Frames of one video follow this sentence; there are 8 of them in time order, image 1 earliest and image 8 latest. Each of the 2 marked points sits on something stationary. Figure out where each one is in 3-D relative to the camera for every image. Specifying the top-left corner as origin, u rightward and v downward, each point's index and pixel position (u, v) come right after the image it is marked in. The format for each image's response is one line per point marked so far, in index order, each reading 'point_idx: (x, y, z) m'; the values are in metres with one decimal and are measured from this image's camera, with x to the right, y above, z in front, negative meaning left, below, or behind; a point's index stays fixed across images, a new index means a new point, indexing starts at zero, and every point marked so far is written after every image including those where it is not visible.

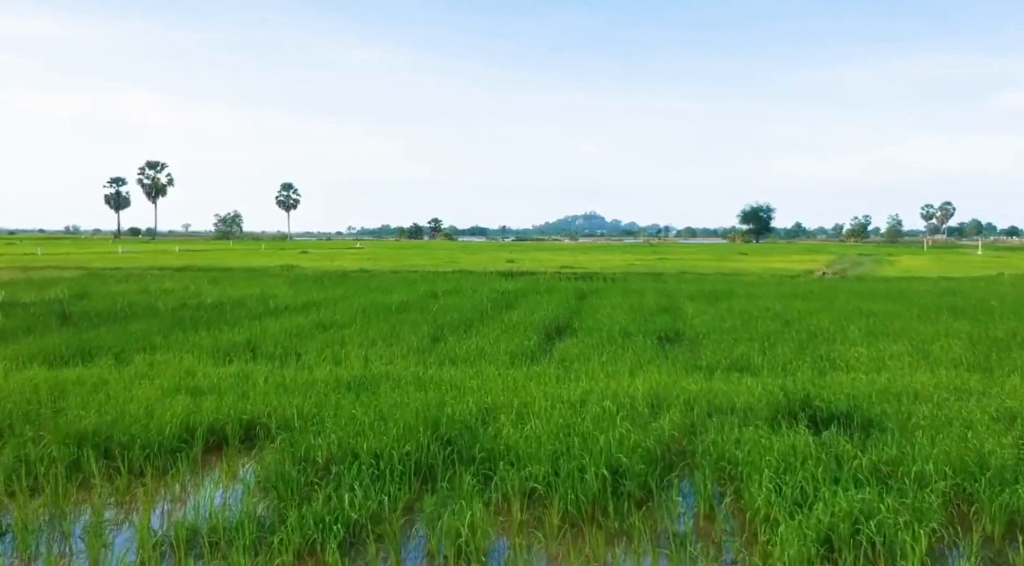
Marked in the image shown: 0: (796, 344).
0: (+3.6, -0.8, +9.8) m
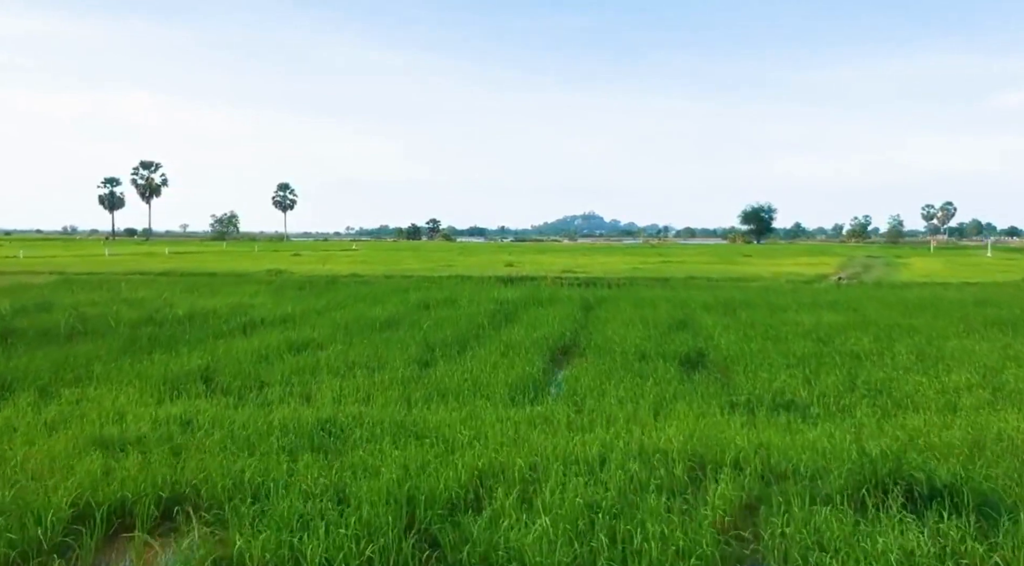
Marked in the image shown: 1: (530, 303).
0: (+3.6, -1.0, +8.5) m
1: (+0.3, -0.4, +16.1) m
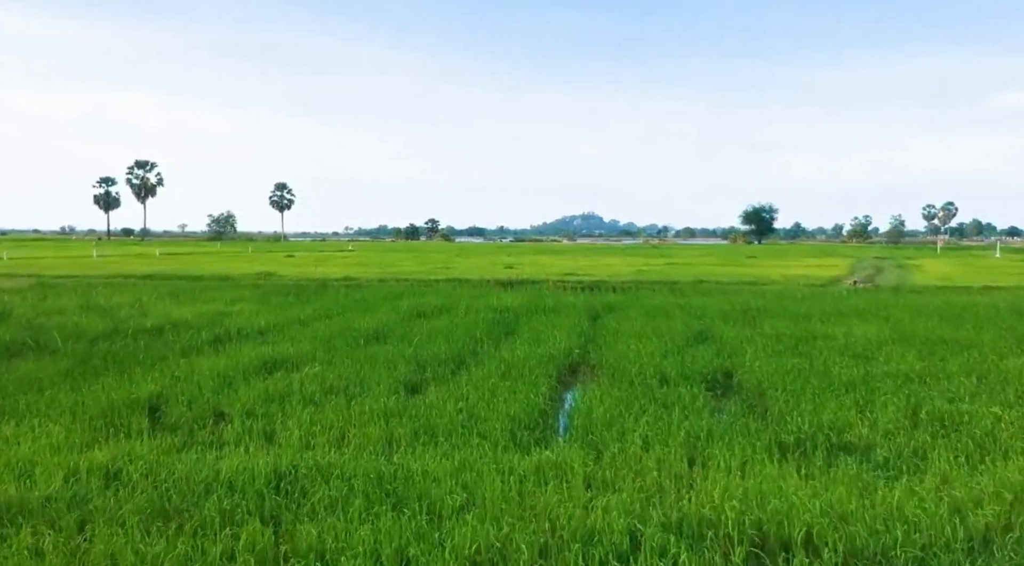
0: (+3.6, -1.1, +7.3) m
1: (+0.4, -0.5, +14.9) m
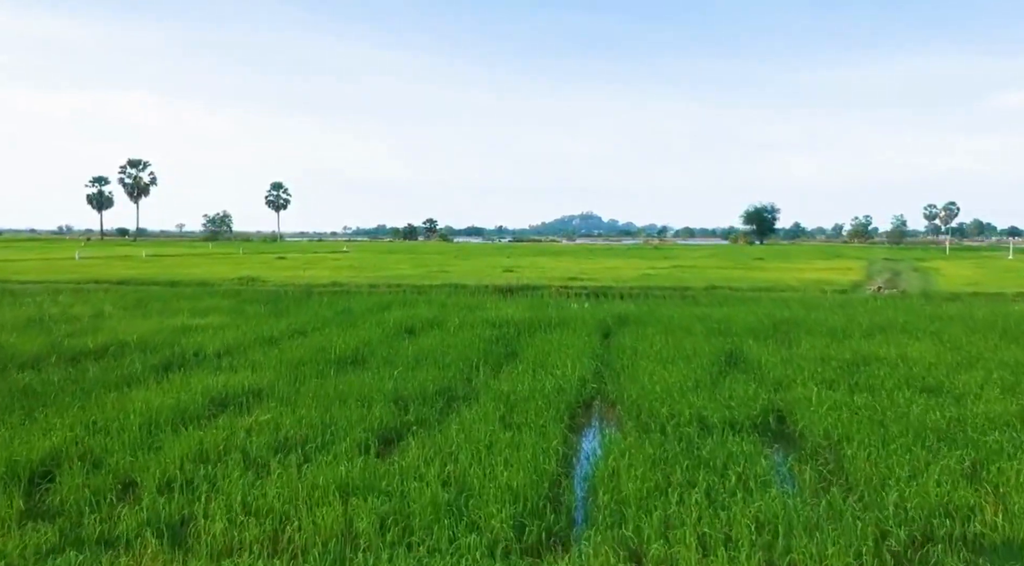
0: (+3.6, -1.3, +5.6) m
1: (+0.4, -0.7, +13.3) m
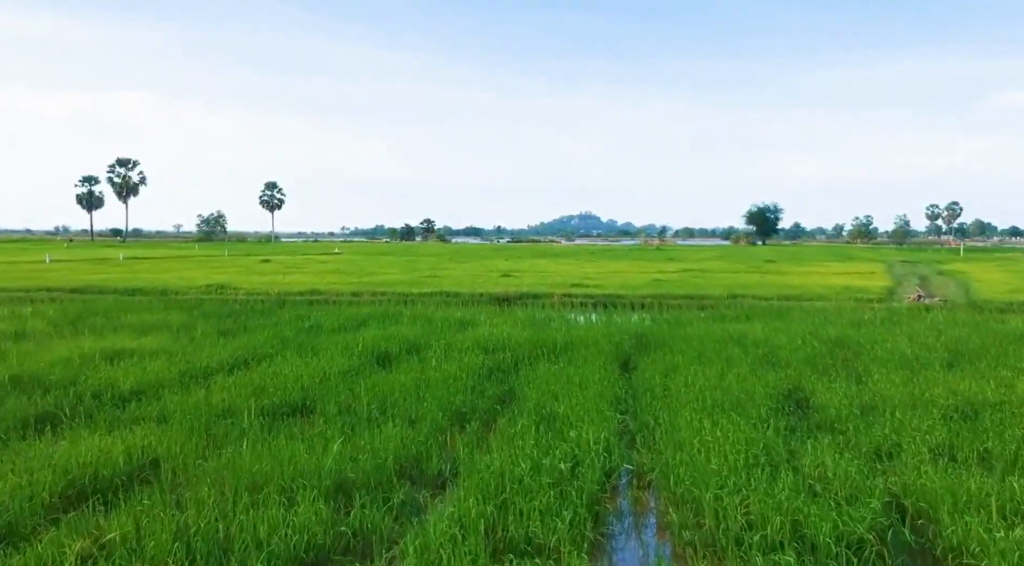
0: (+3.6, -1.5, +3.2) m
1: (+0.3, -0.9, +10.8) m
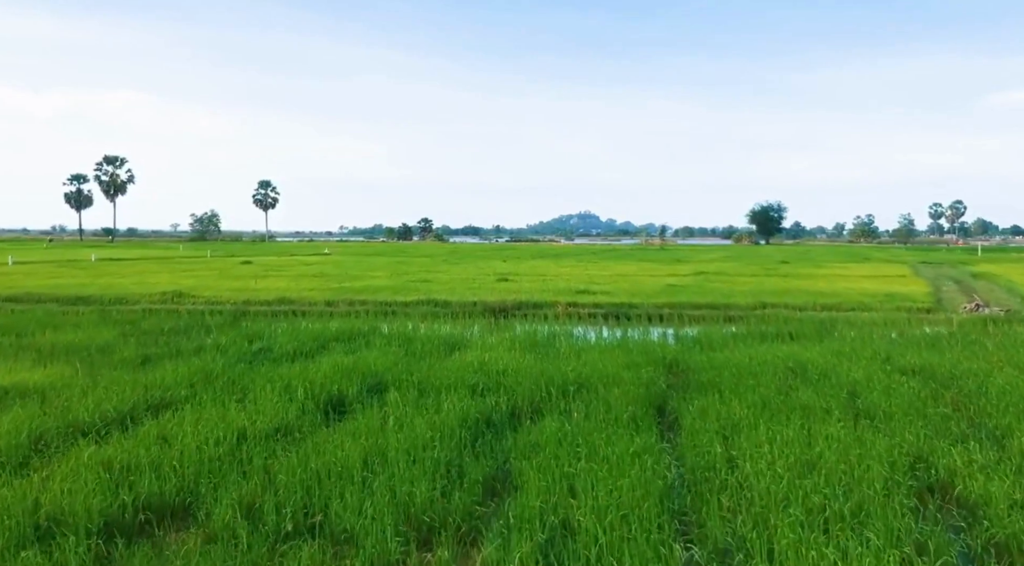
0: (+3.6, -1.7, +0.4) m
1: (+0.3, -1.1, +8.1) m
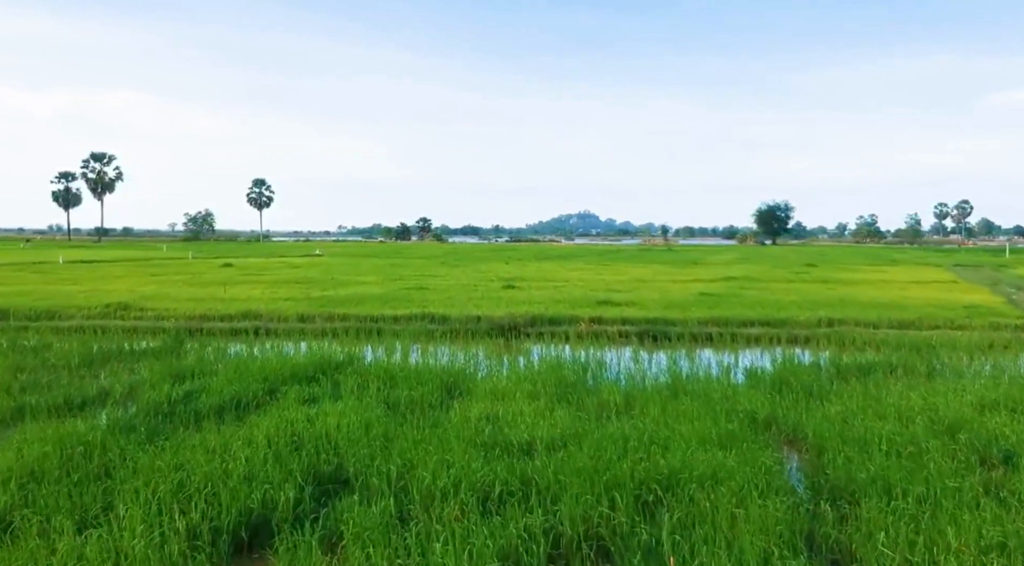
0: (+3.8, -1.9, -2.9) m
1: (+0.5, -1.4, +4.8) m
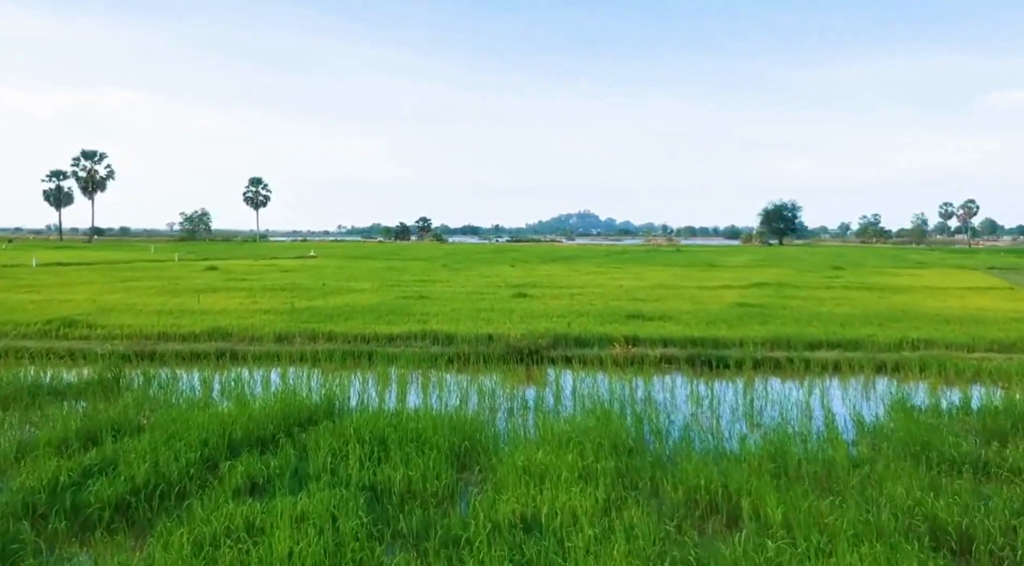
0: (+4.2, -2.2, -5.5) m
1: (+0.9, -1.6, +2.1) m
